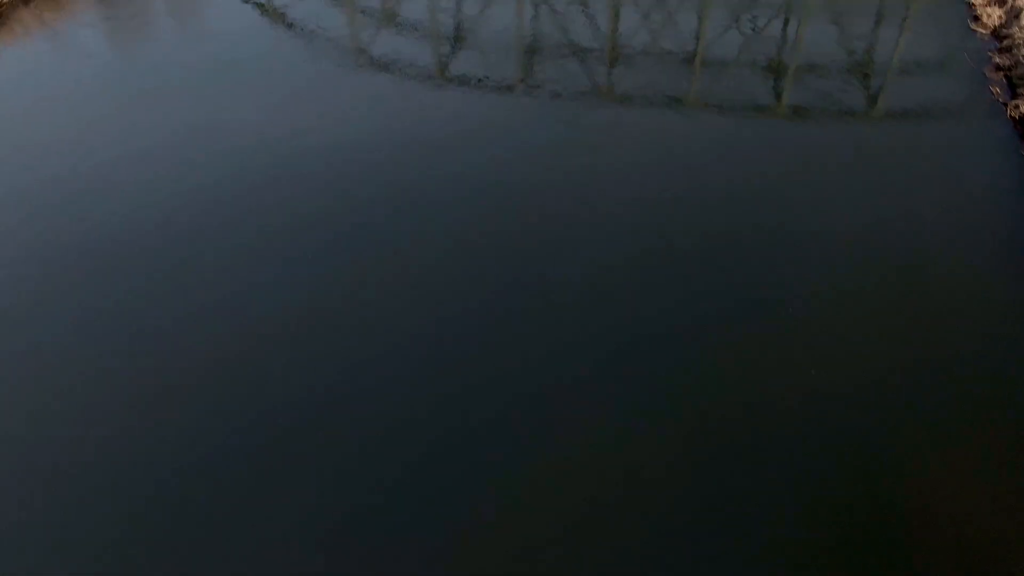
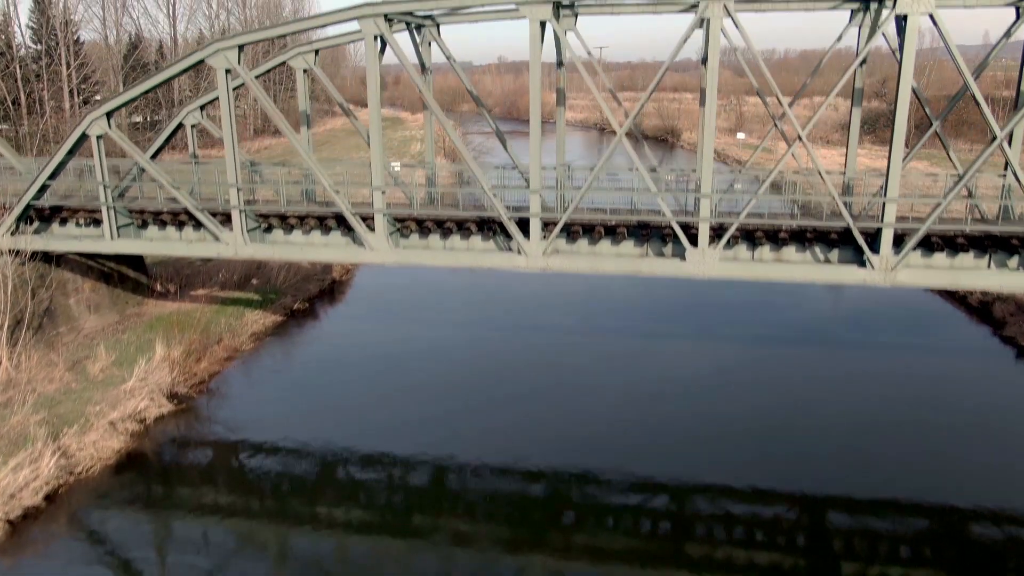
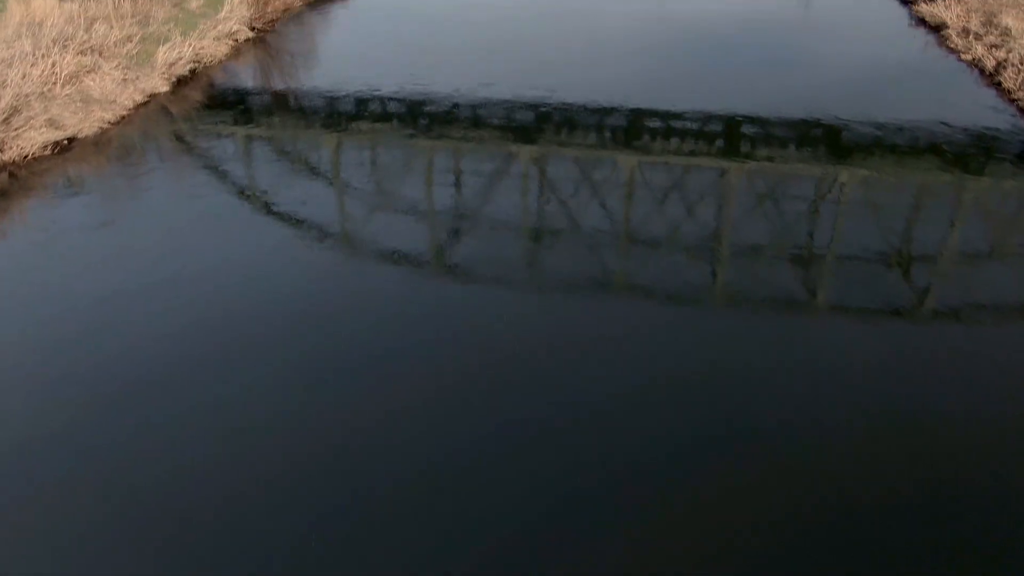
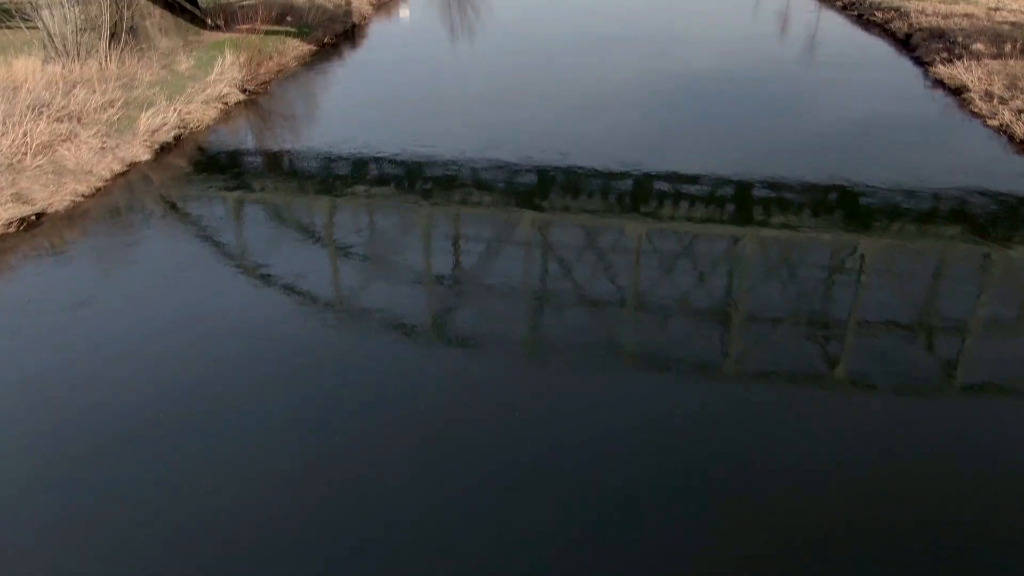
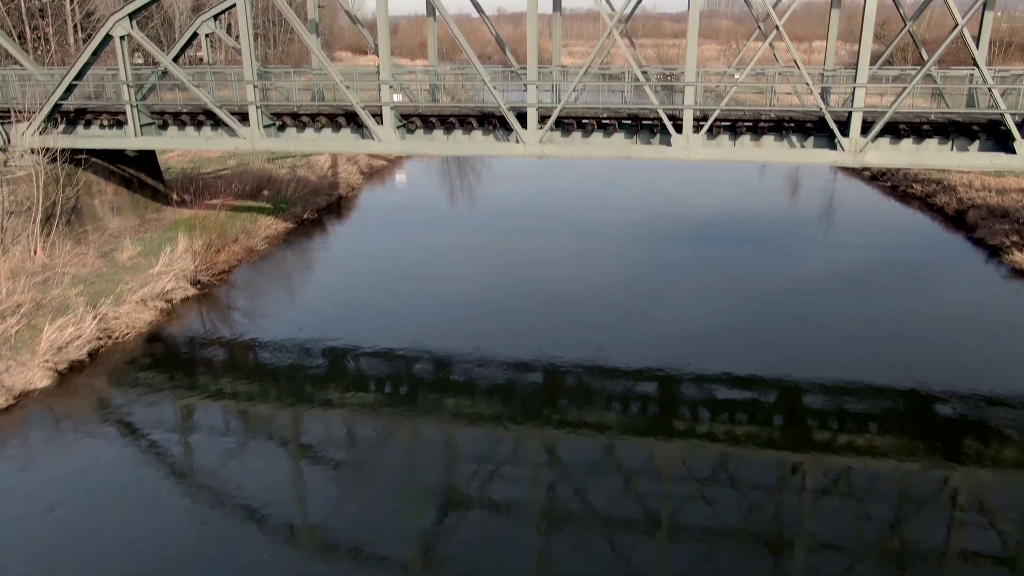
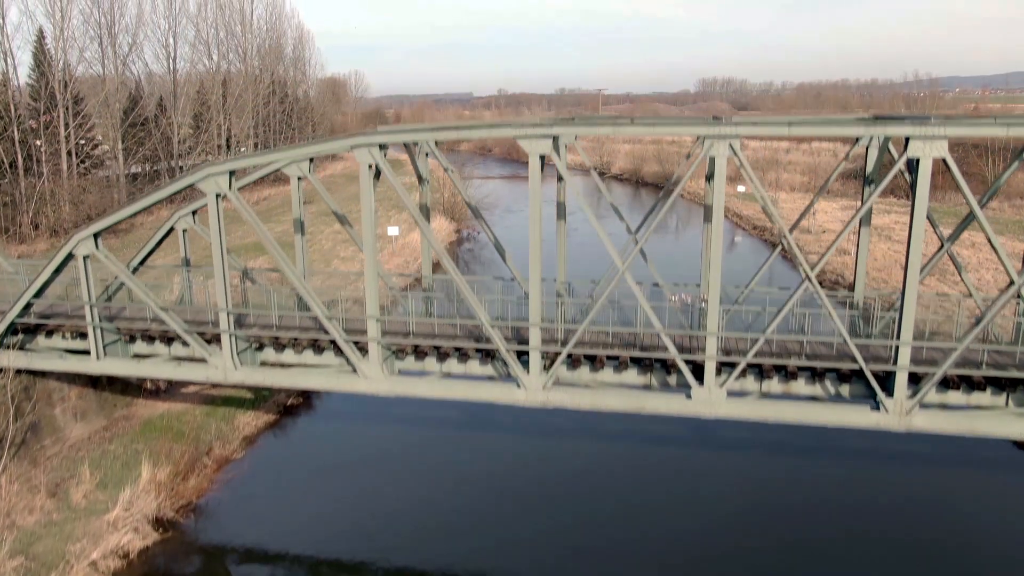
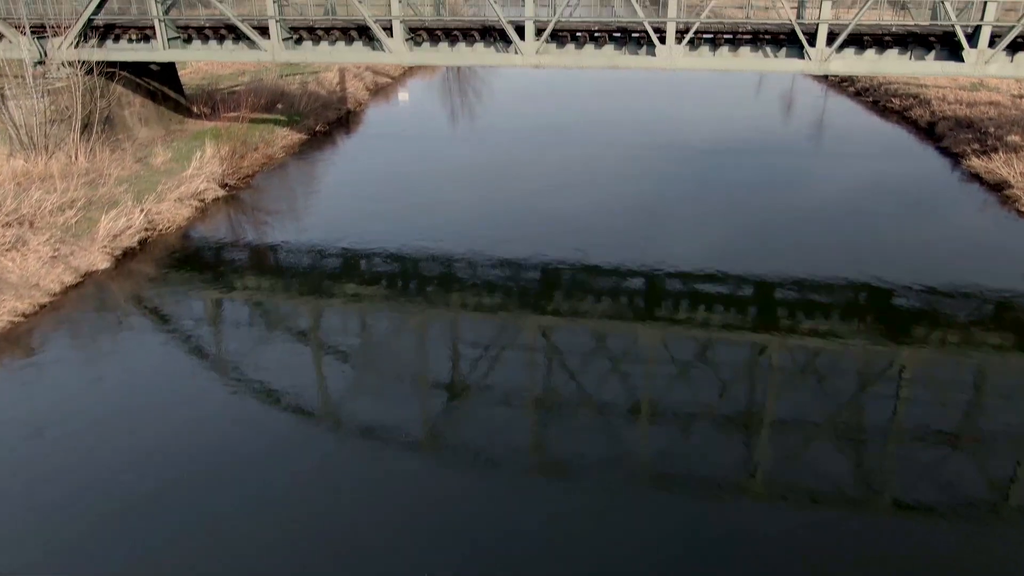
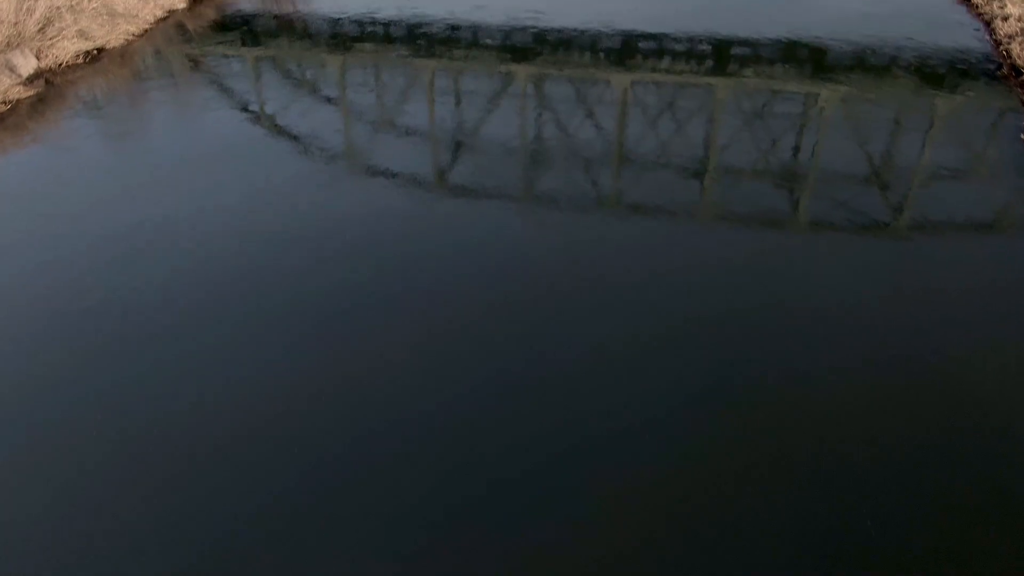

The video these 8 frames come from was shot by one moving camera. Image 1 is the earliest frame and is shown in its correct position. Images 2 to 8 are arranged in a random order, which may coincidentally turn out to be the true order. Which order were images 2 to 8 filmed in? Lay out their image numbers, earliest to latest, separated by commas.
8, 3, 4, 7, 5, 2, 6
